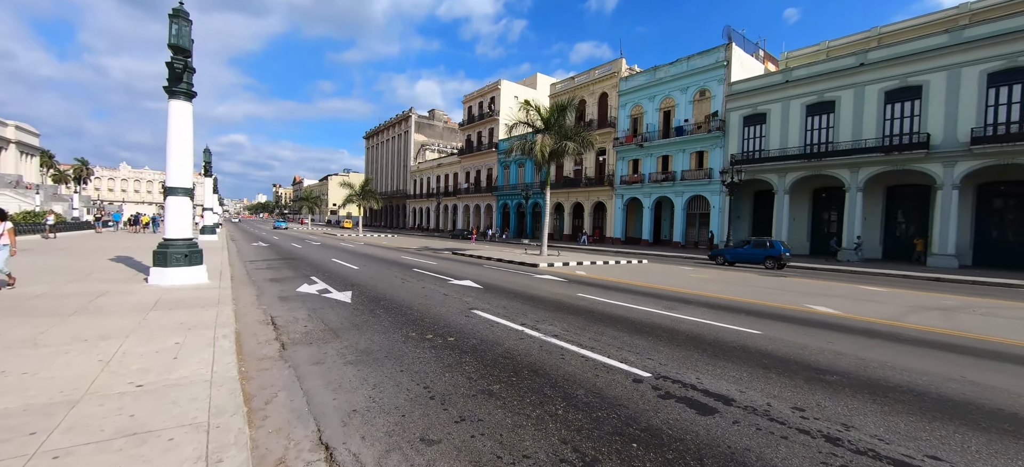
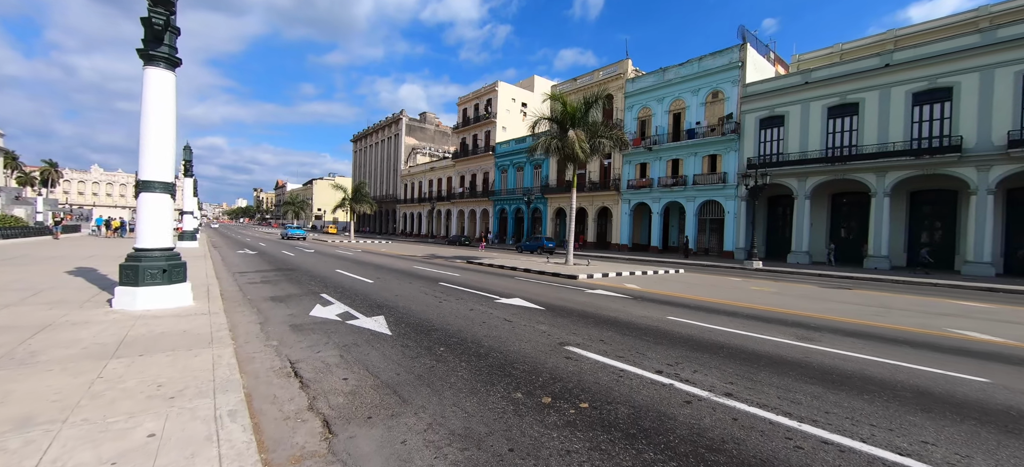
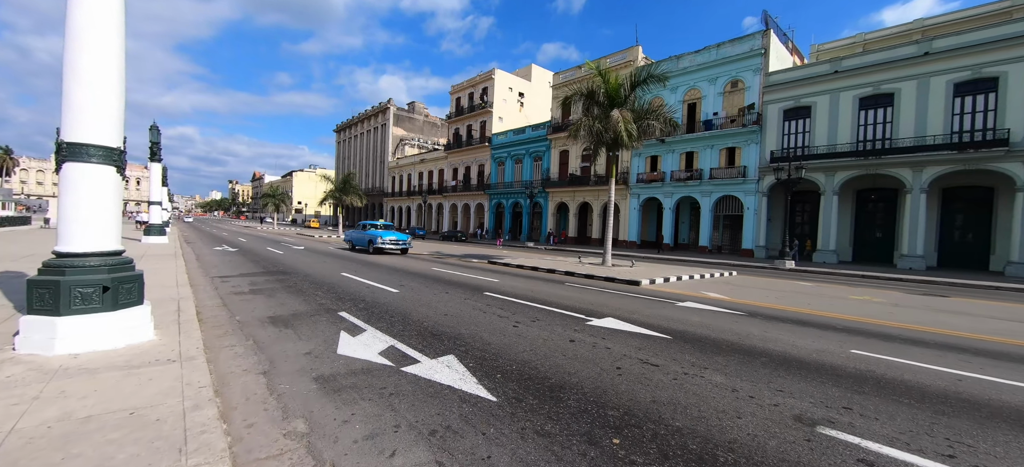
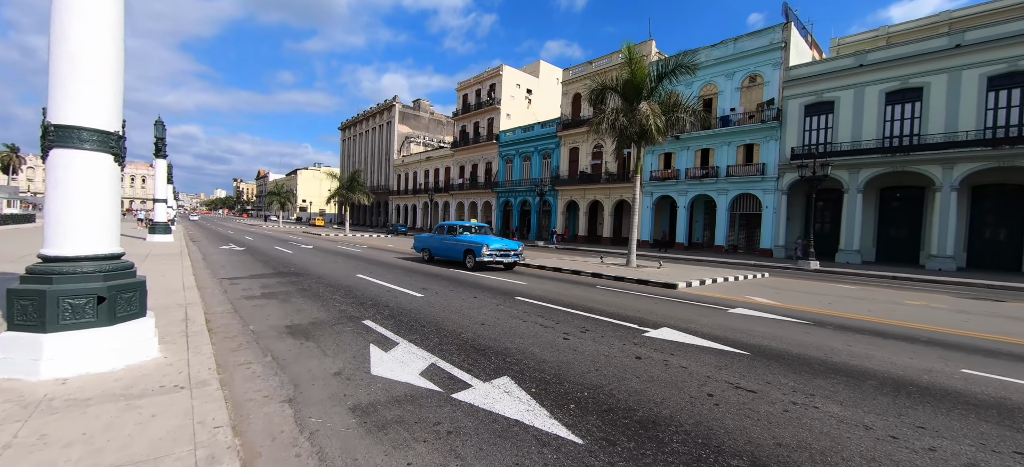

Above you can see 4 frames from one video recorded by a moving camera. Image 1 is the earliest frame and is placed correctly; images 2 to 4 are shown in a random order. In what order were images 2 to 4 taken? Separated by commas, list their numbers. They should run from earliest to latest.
2, 3, 4
